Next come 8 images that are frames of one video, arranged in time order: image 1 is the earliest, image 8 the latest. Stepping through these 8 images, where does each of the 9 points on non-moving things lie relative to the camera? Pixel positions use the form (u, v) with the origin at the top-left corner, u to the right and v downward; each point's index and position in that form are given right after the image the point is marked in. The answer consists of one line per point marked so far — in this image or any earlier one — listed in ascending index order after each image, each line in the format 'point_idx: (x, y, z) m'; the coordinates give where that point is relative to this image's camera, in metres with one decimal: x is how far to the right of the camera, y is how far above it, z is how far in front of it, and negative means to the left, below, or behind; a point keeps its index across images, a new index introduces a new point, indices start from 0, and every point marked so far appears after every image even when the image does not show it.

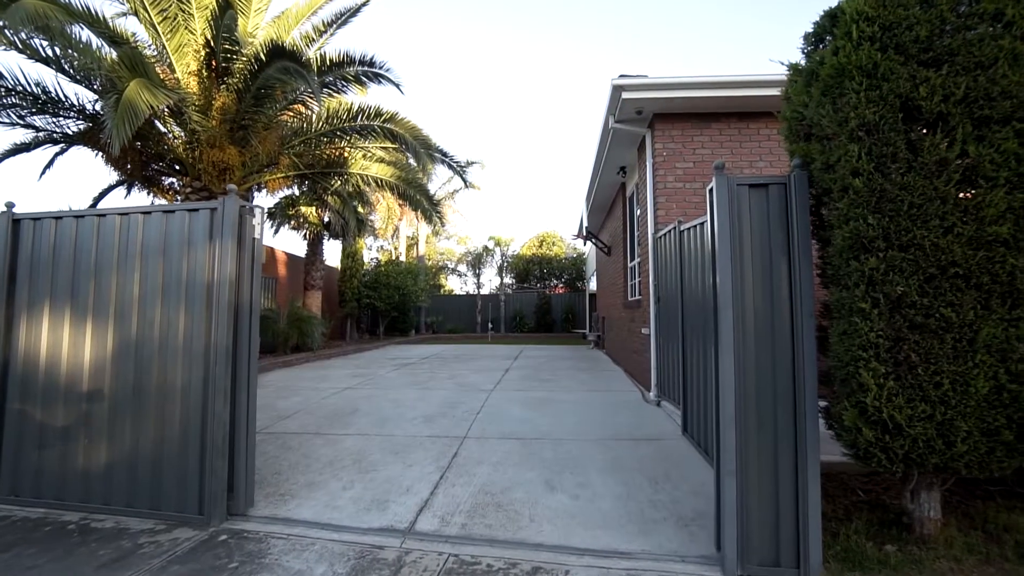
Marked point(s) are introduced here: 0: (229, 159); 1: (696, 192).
0: (-4.2, +1.9, +7.5) m
1: (+2.2, +1.2, +6.2) m
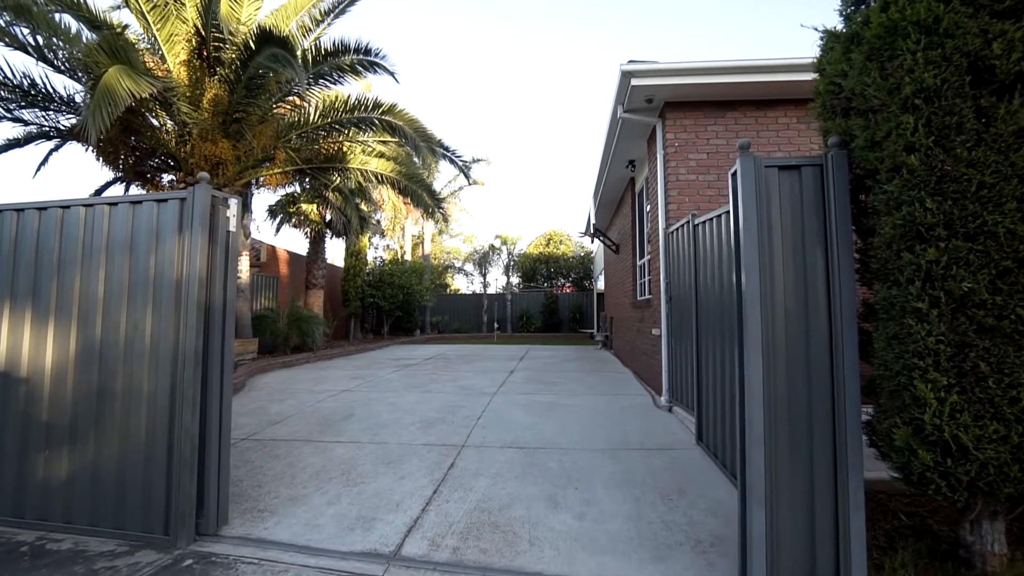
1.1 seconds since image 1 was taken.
0: (-4.1, +1.9, +7.2) m
1: (+2.3, +1.2, +5.9) m
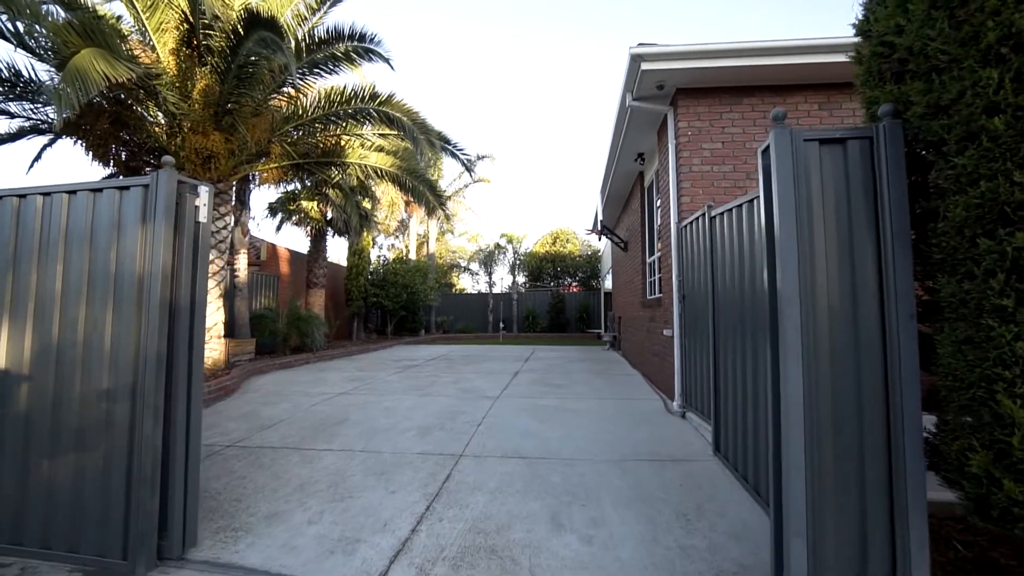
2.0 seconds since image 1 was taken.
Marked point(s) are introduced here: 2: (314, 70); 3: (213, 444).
0: (-4.1, +1.9, +6.9) m
1: (+2.3, +1.2, +5.5) m
2: (-2.7, +2.9, +6.9) m
3: (-2.9, -1.5, +4.9) m
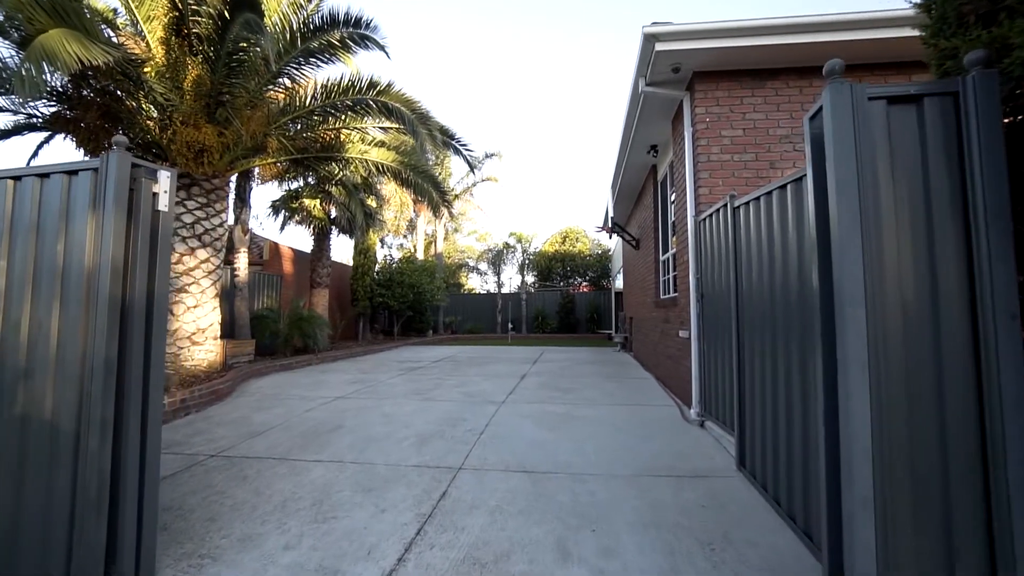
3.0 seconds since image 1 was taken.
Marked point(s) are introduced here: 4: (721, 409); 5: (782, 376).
0: (-4.0, +1.9, +6.7) m
1: (+2.3, +1.2, +5.1) m
2: (-2.6, +2.9, +6.5) m
3: (-2.8, -1.5, +4.6) m
4: (+1.8, -1.1, +4.4) m
5: (+1.6, -0.5, +3.0) m
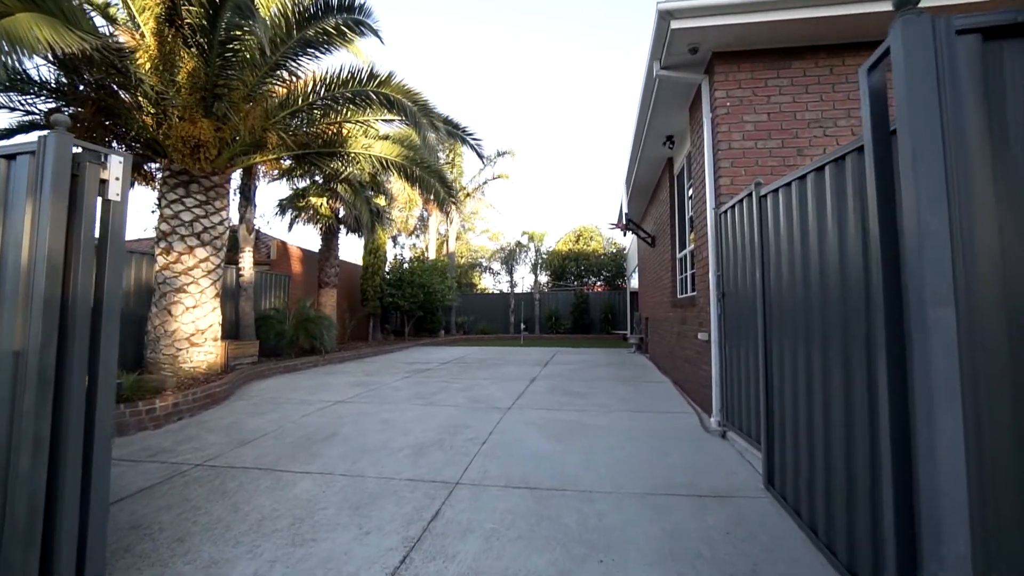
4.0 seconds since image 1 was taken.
0: (-3.9, +1.9, +6.4) m
1: (+2.4, +1.2, +4.7) m
2: (-2.5, +2.9, +6.3) m
3: (-2.8, -1.5, +4.4) m
4: (+1.8, -1.0, +4.0) m
5: (+1.6, -0.5, +2.6) m
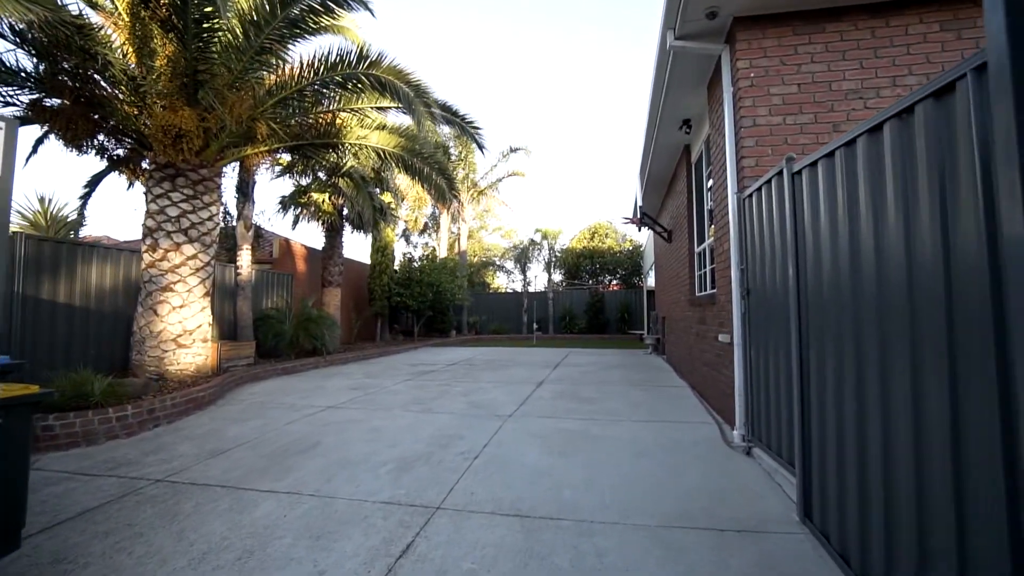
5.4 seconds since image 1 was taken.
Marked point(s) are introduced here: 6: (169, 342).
0: (-3.9, +1.9, +6.1) m
1: (+2.3, +1.3, +4.1) m
2: (-2.5, +3.0, +5.9) m
3: (-2.8, -1.5, +4.0) m
4: (+1.8, -1.0, +3.5) m
5: (+1.5, -0.5, +2.1) m
6: (-4.5, -0.7, +6.7) m
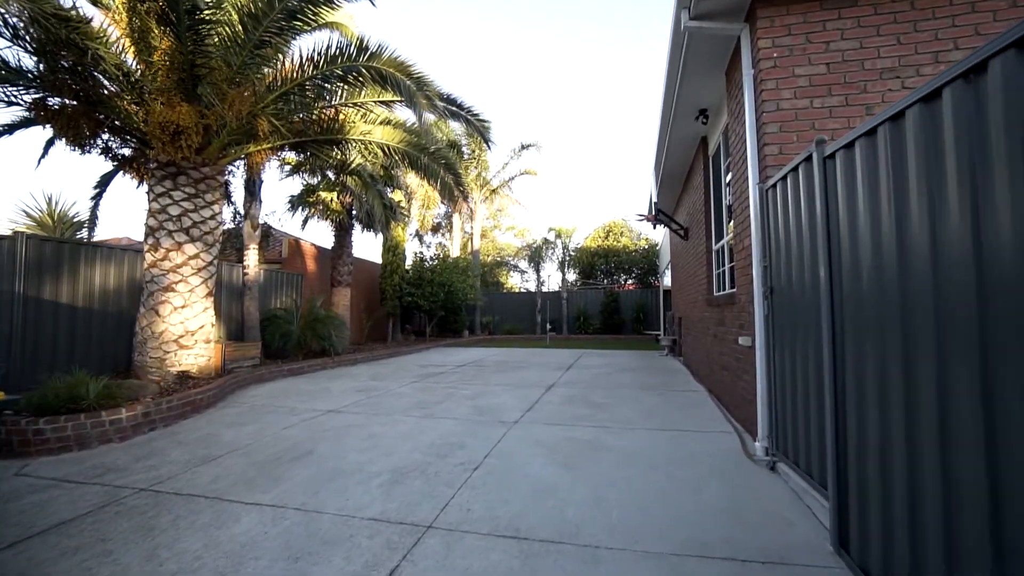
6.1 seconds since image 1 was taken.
0: (-3.8, +1.9, +5.9) m
1: (+2.3, +1.3, +3.7) m
2: (-2.5, +3.0, +5.7) m
3: (-2.8, -1.5, +3.8) m
4: (+1.8, -1.0, +3.1) m
5: (+1.4, -0.5, +1.8) m
6: (-4.4, -0.7, +6.6) m
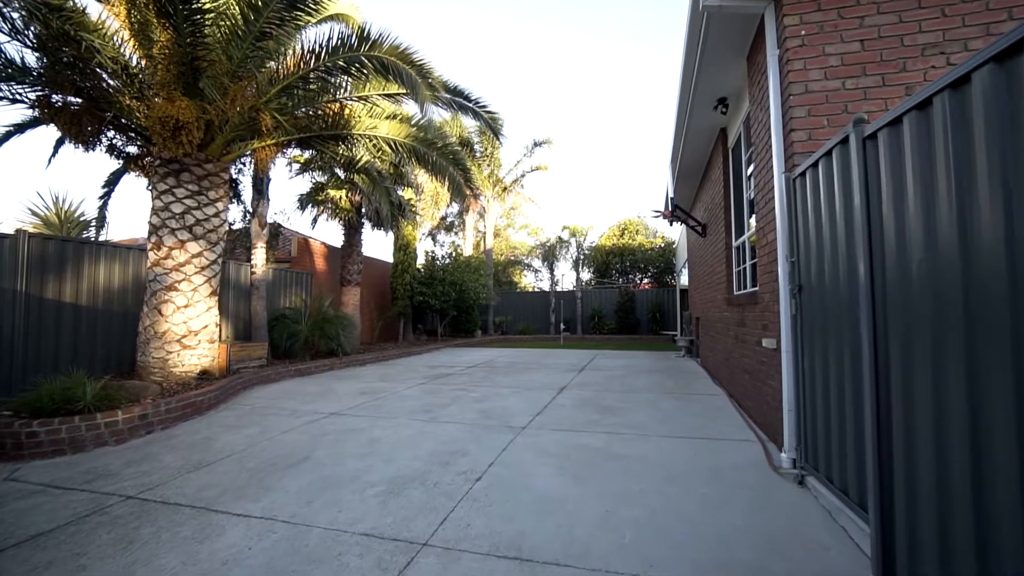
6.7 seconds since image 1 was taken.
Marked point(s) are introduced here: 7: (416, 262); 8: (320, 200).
0: (-3.7, +2.0, +5.8) m
1: (+2.4, +1.3, +3.4) m
2: (-2.4, +3.0, +5.5) m
3: (-2.8, -1.4, +3.6) m
4: (+1.8, -1.0, +2.8) m
5: (+1.4, -0.4, +1.5) m
6: (-4.3, -0.7, +6.4) m
7: (-2.9, +0.8, +15.5) m
8: (-4.2, +2.0, +11.3) m
